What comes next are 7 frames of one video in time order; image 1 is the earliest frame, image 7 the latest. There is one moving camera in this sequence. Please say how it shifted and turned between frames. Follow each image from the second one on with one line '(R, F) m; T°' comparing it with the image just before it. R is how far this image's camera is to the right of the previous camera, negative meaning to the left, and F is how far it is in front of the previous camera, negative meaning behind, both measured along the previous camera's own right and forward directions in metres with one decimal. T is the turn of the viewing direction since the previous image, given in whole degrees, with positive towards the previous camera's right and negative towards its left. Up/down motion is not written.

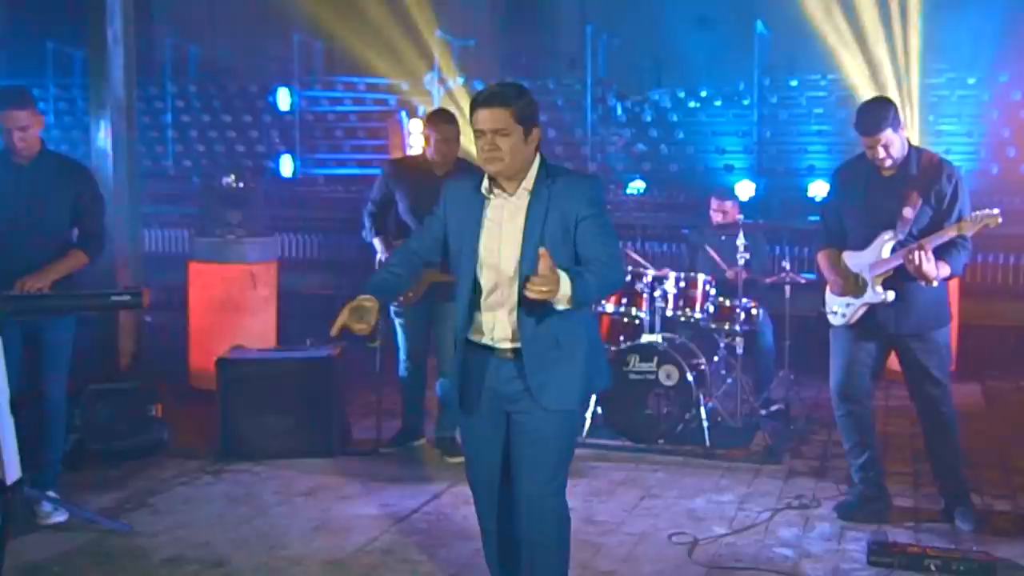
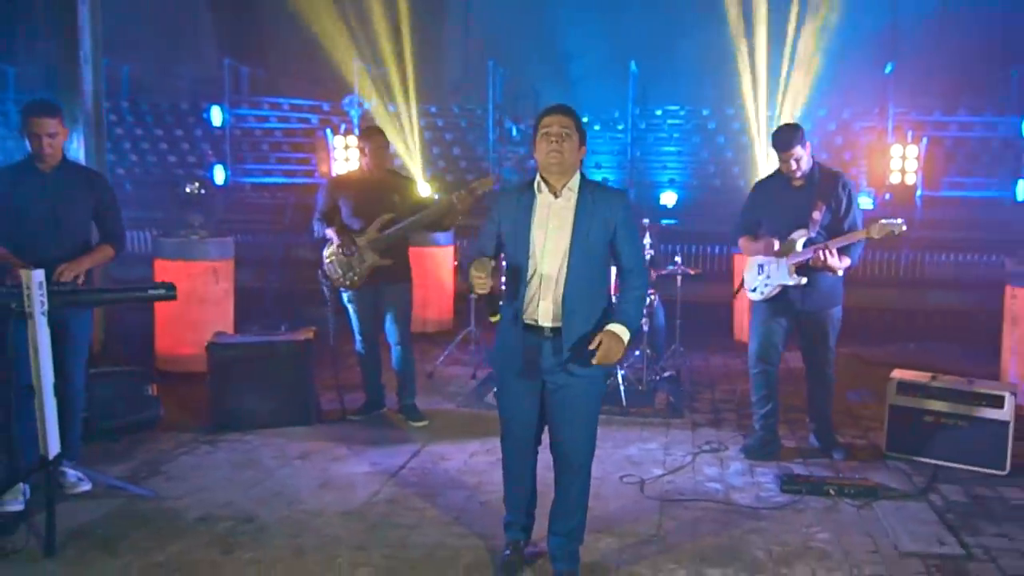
(-0.9, -0.7) m; +13°
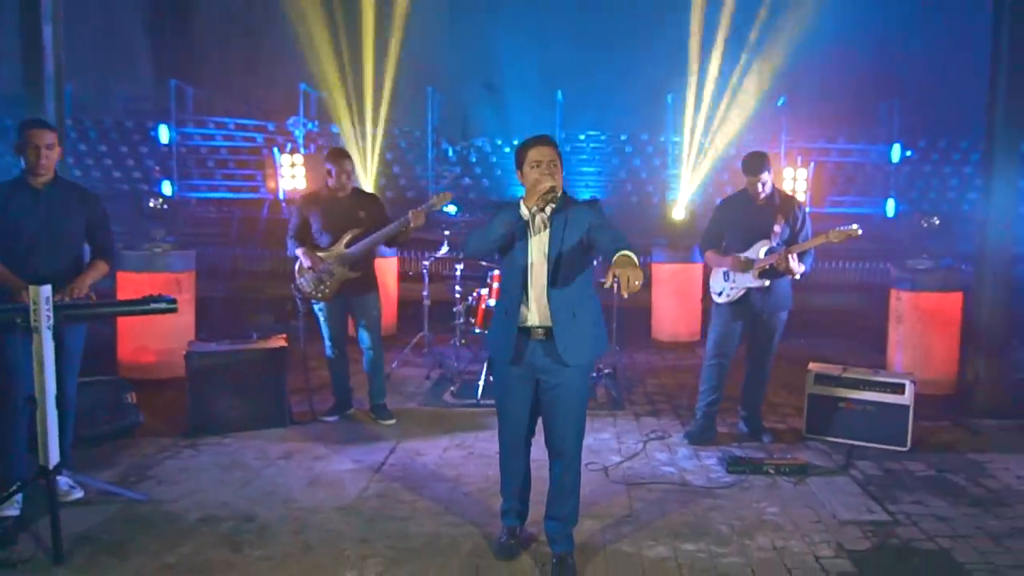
(-0.7, -0.4) m; +10°
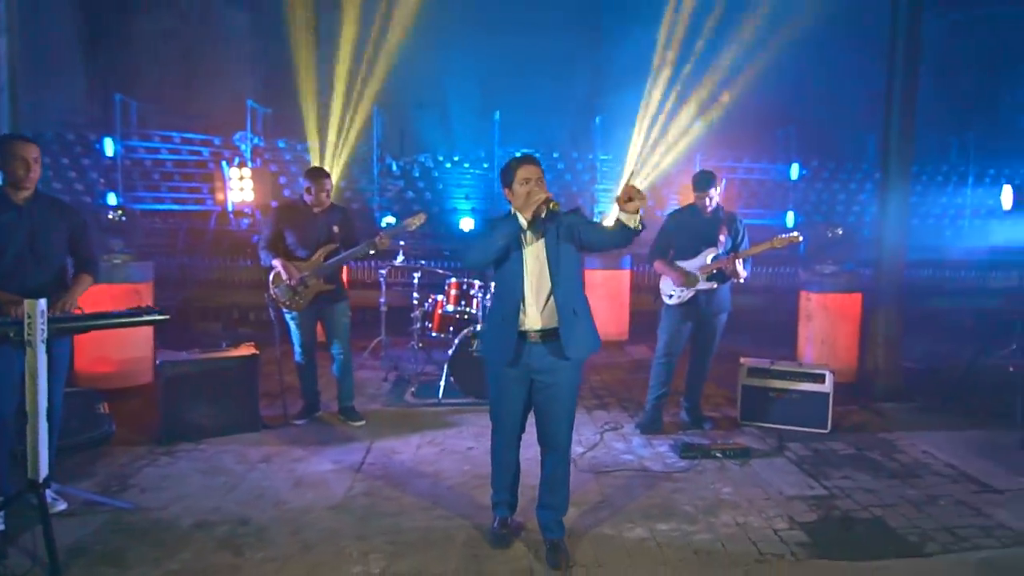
(-0.7, -0.4) m; +10°
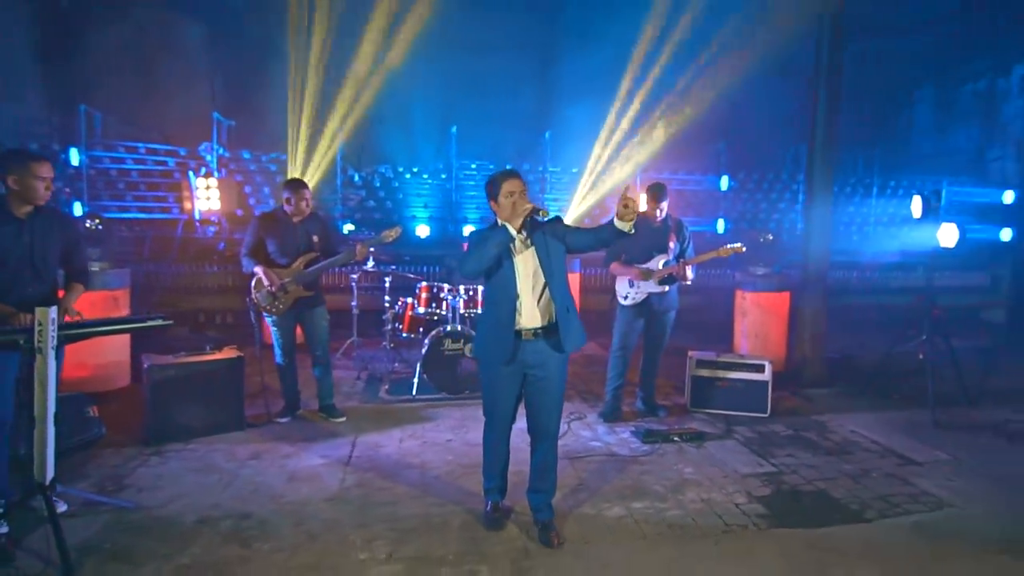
(-0.6, -0.4) m; +8°
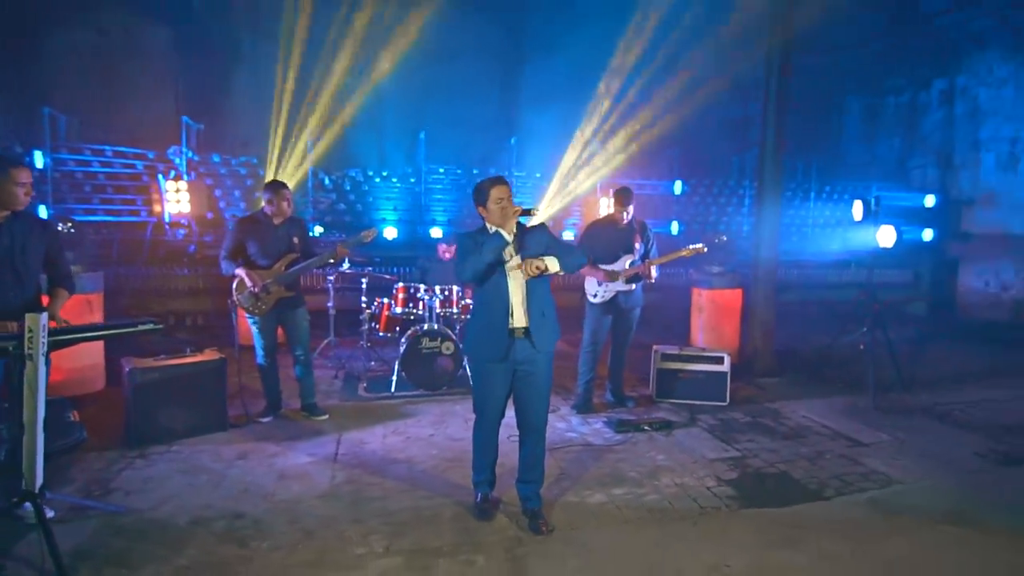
(-0.5, -0.2) m; +6°
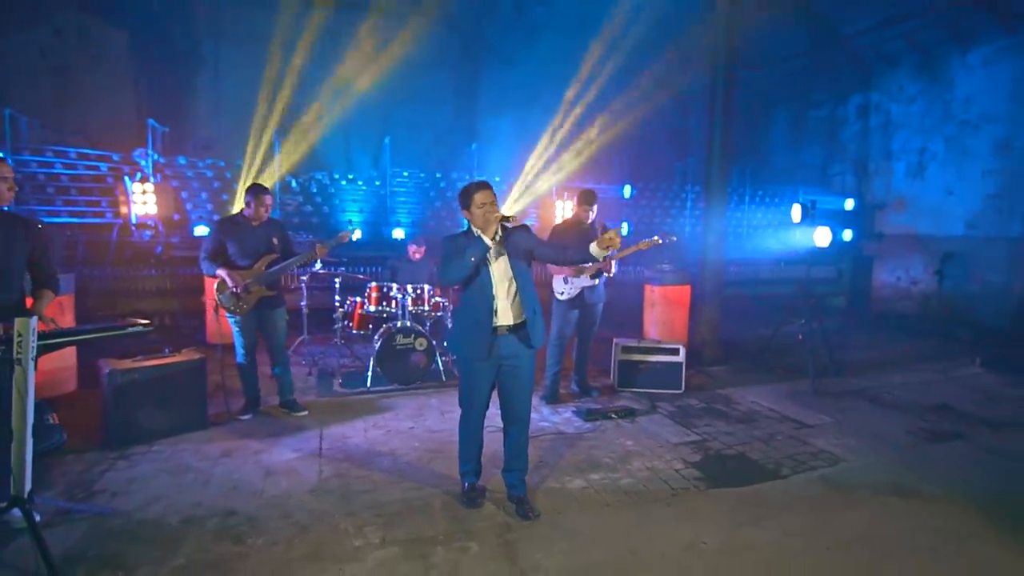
(-0.6, -0.2) m; +7°
